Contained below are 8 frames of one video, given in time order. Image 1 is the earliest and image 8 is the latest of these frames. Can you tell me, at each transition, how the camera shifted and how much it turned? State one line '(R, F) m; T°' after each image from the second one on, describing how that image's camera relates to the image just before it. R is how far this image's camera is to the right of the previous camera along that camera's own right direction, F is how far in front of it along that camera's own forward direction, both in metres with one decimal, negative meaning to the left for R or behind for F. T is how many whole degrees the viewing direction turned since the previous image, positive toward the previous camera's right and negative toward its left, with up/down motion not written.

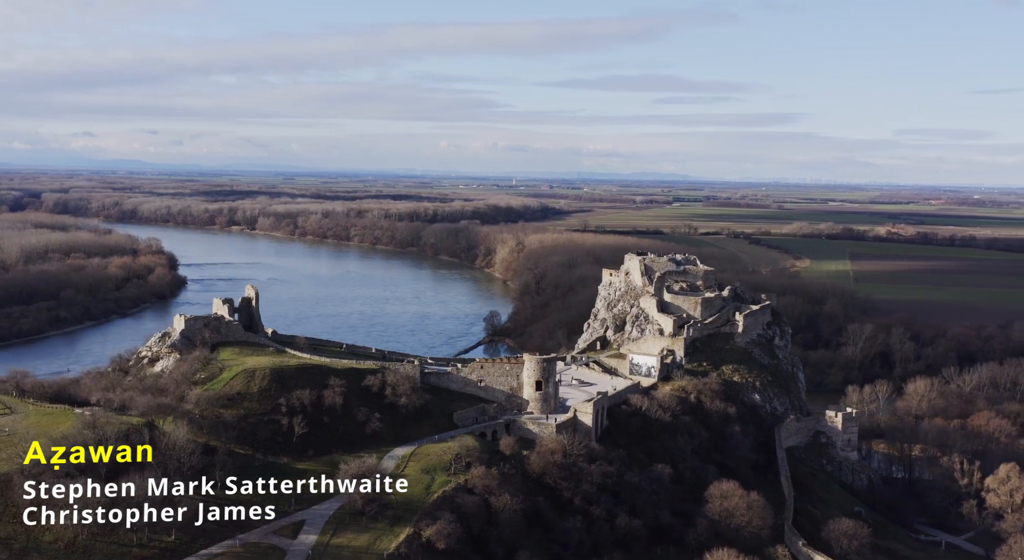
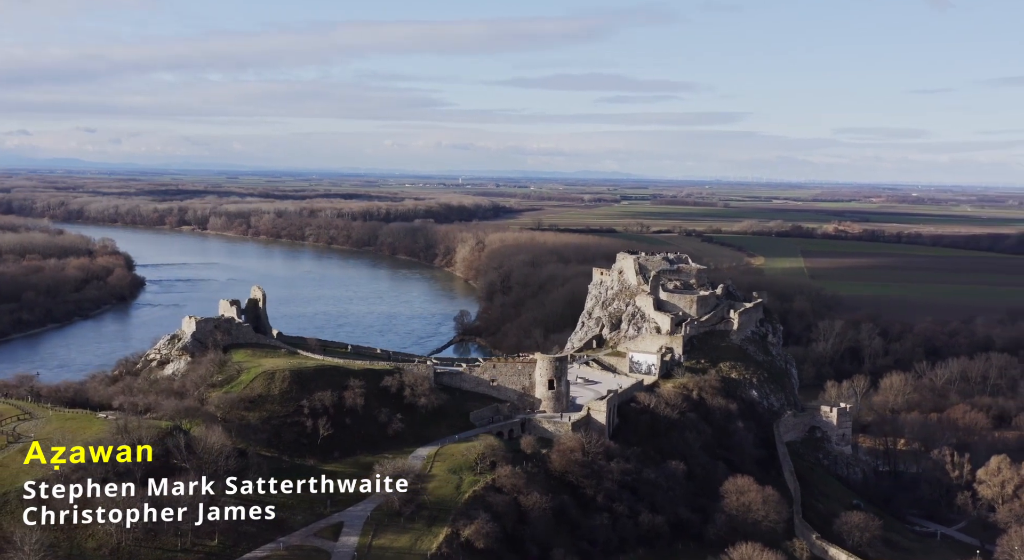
(-2.2, -0.1) m; +3°
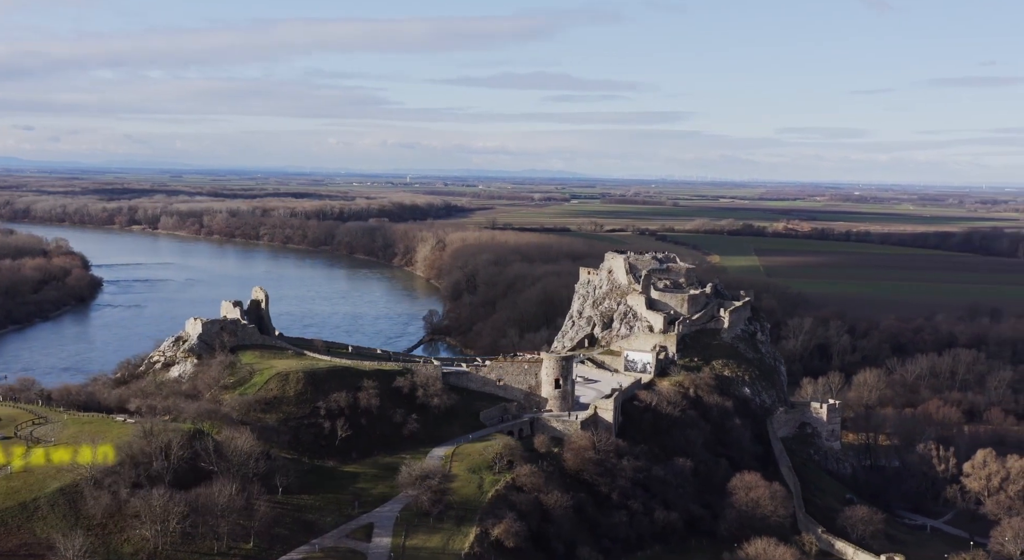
(-1.9, -0.1) m; +3°
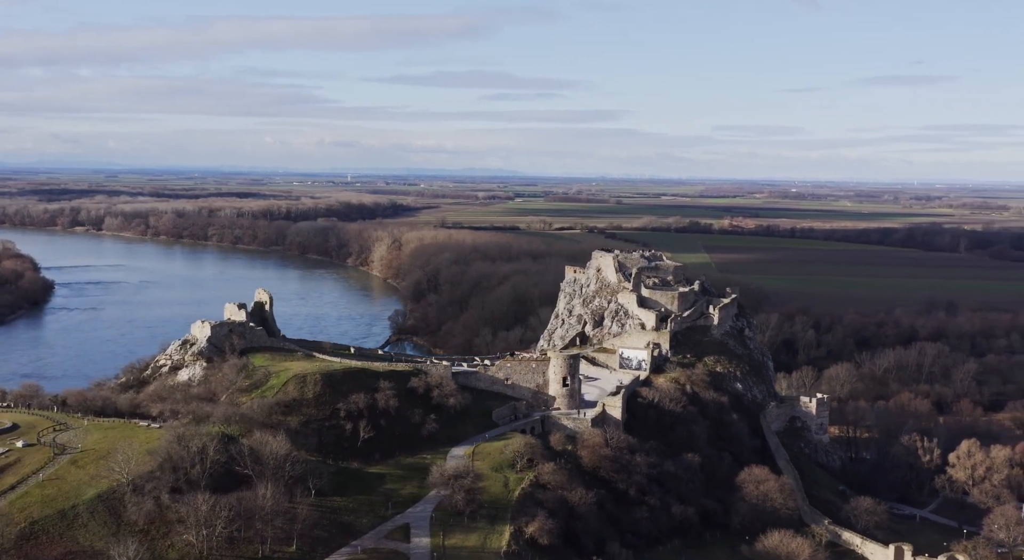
(-2.2, -0.1) m; +3°
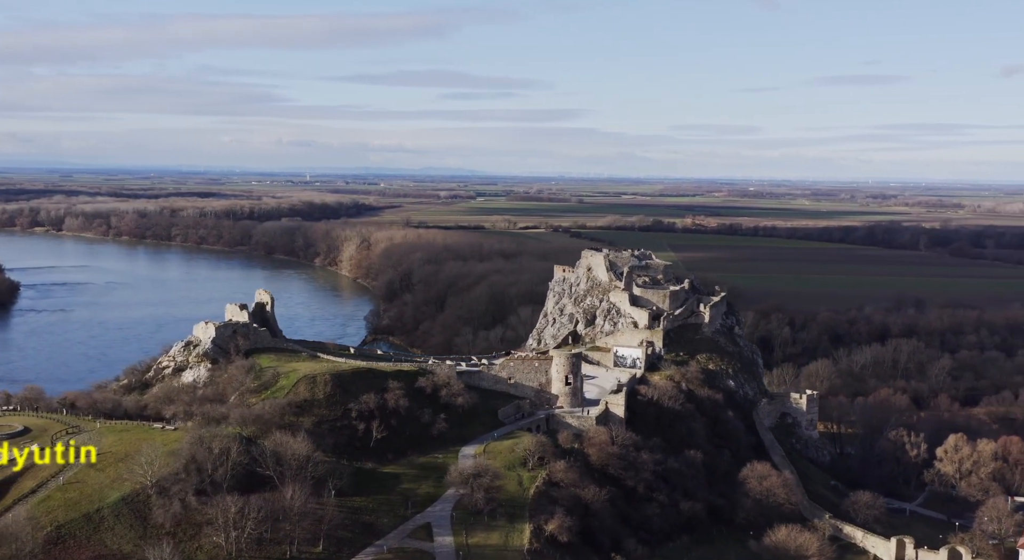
(-1.4, -0.1) m; +2°
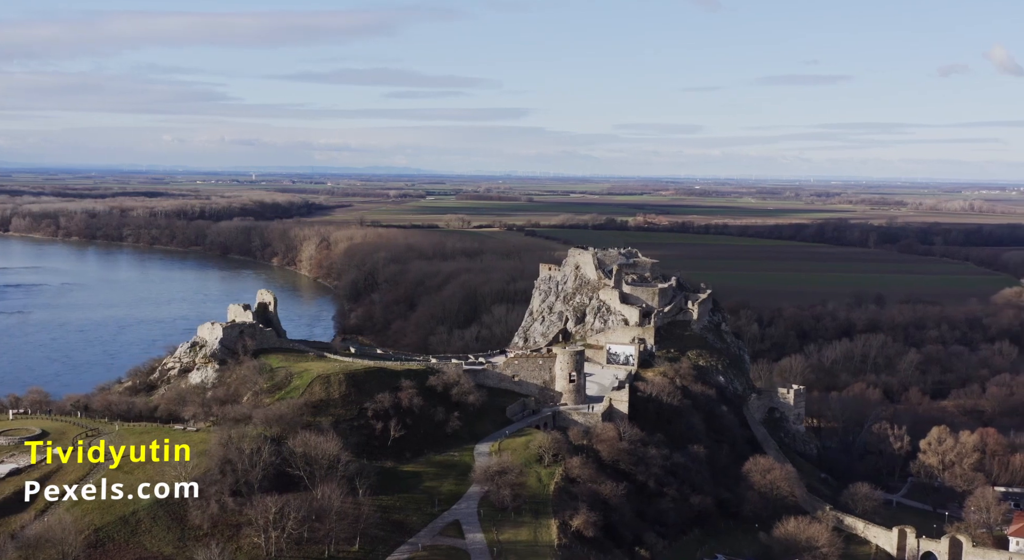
(-1.9, -0.2) m; +3°
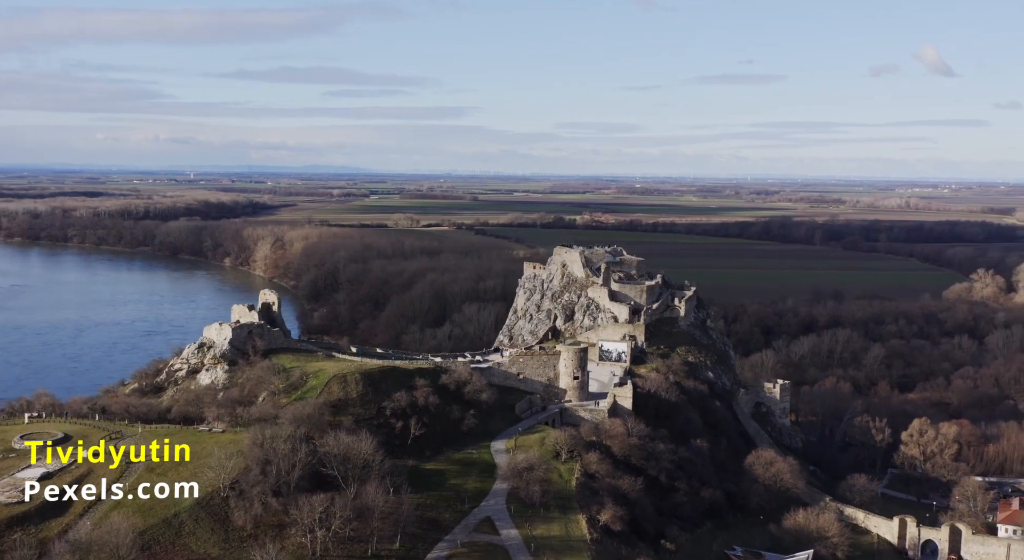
(-2.1, -0.2) m; +3°
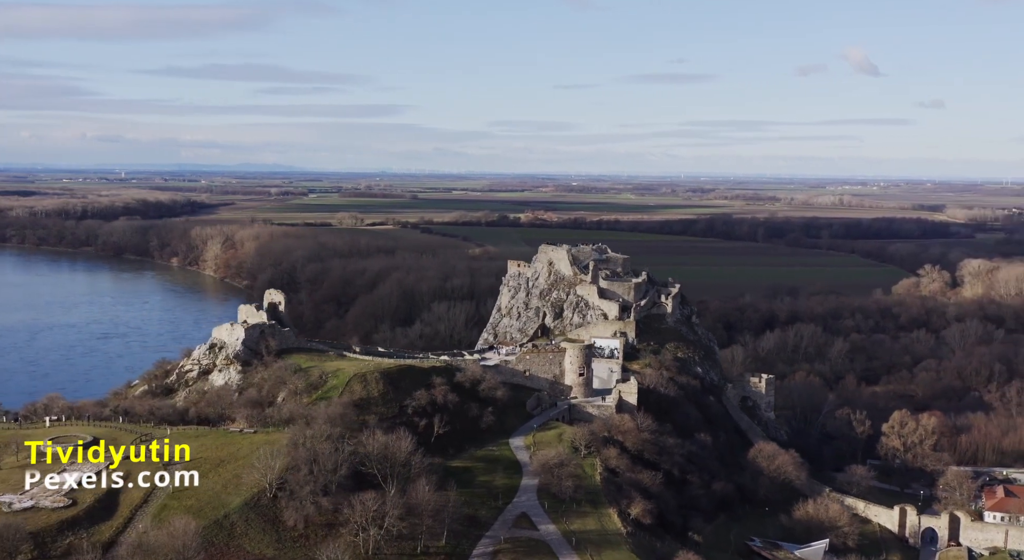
(-2.3, -0.2) m; +3°
